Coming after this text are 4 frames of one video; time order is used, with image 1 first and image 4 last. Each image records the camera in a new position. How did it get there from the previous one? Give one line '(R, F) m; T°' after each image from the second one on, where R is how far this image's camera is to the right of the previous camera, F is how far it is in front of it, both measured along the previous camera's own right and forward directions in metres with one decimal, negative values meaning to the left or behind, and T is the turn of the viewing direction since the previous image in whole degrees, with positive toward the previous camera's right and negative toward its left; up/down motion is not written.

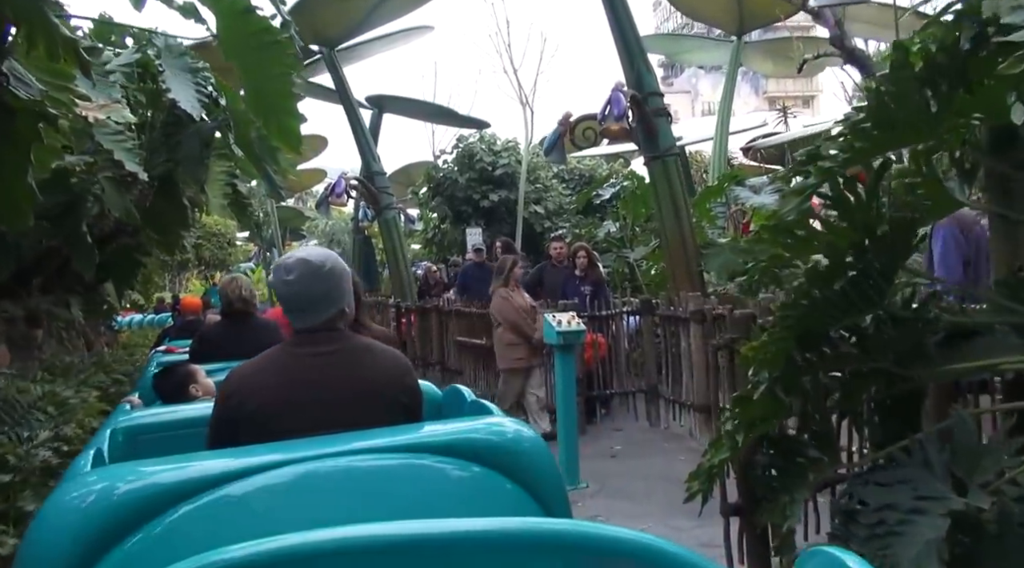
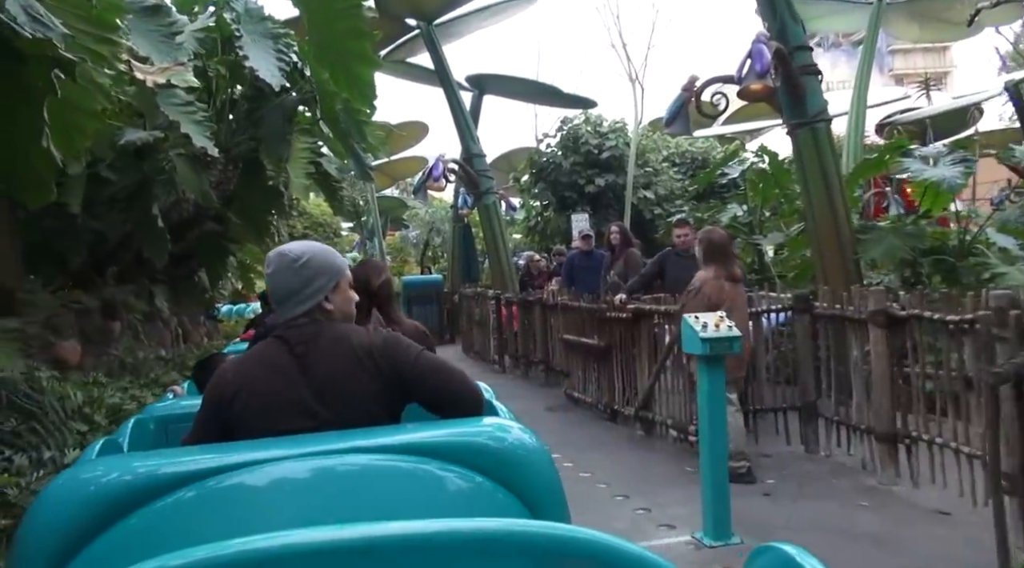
(-0.1, +0.9) m; -6°
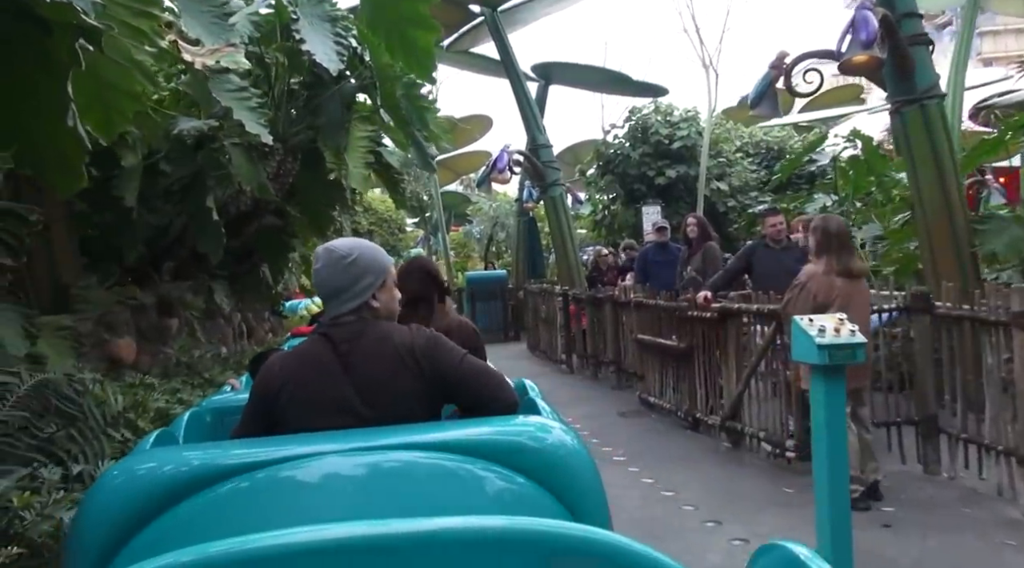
(-0.1, +0.4) m; -4°
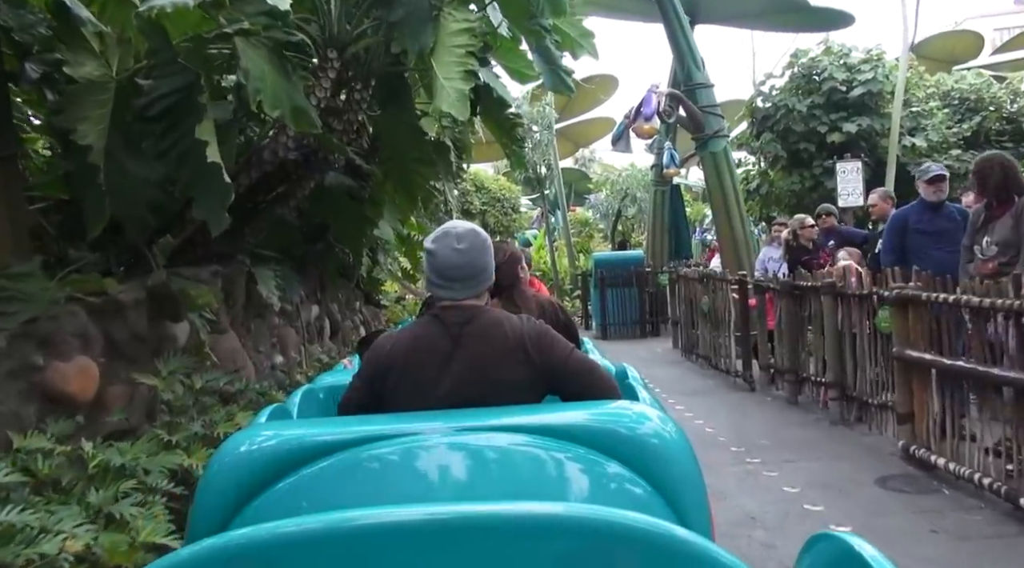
(-0.4, +2.6) m; -7°
